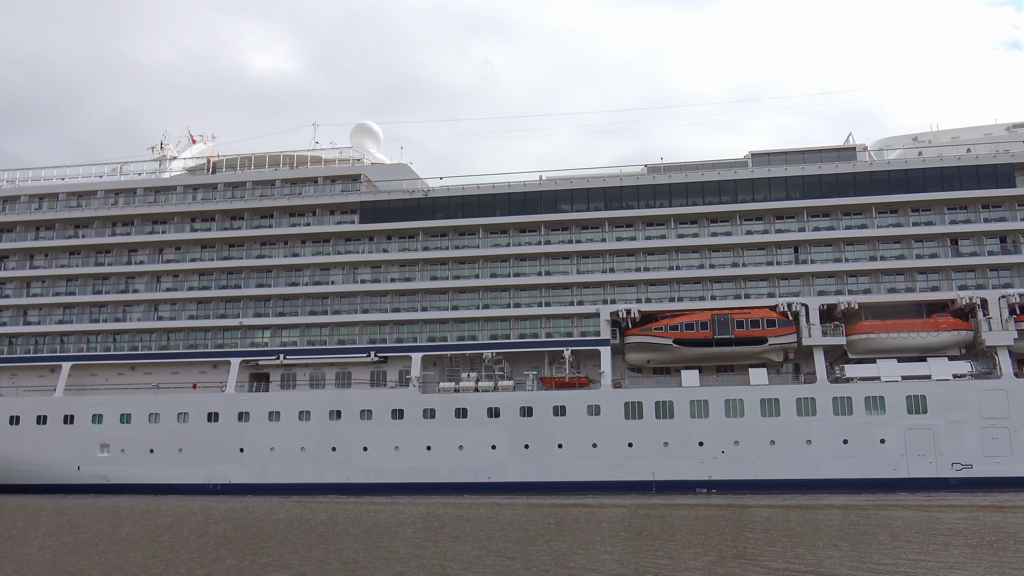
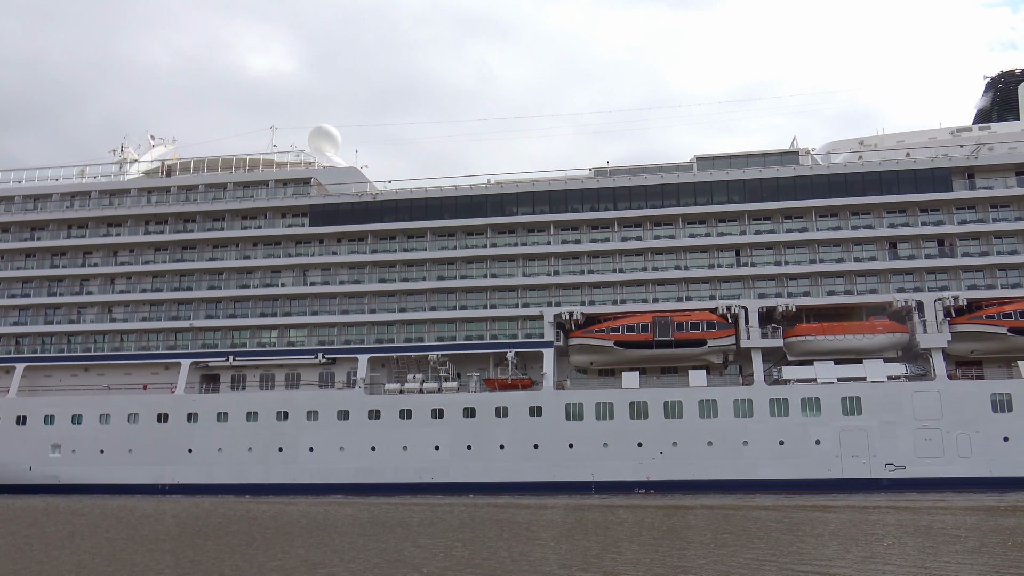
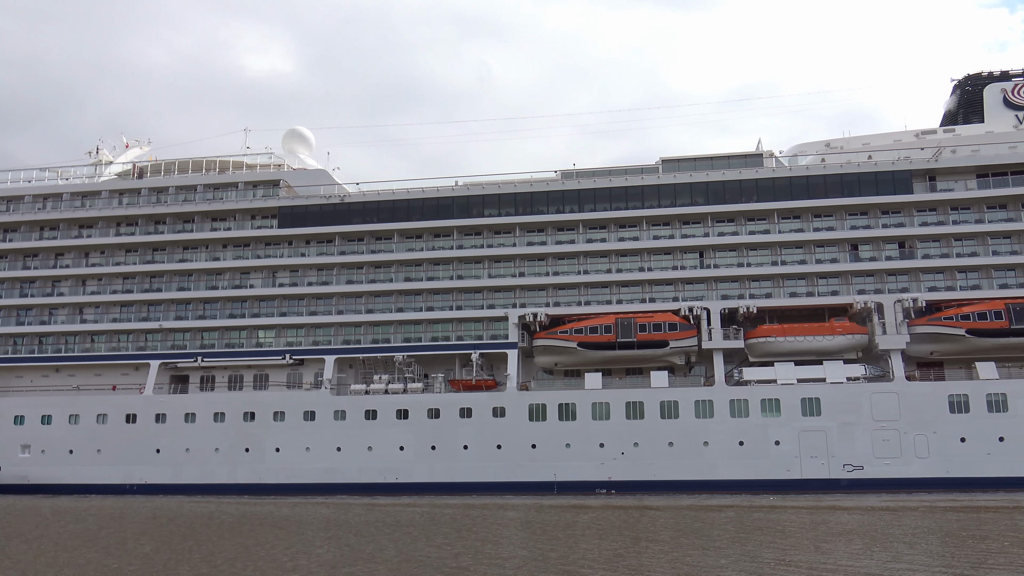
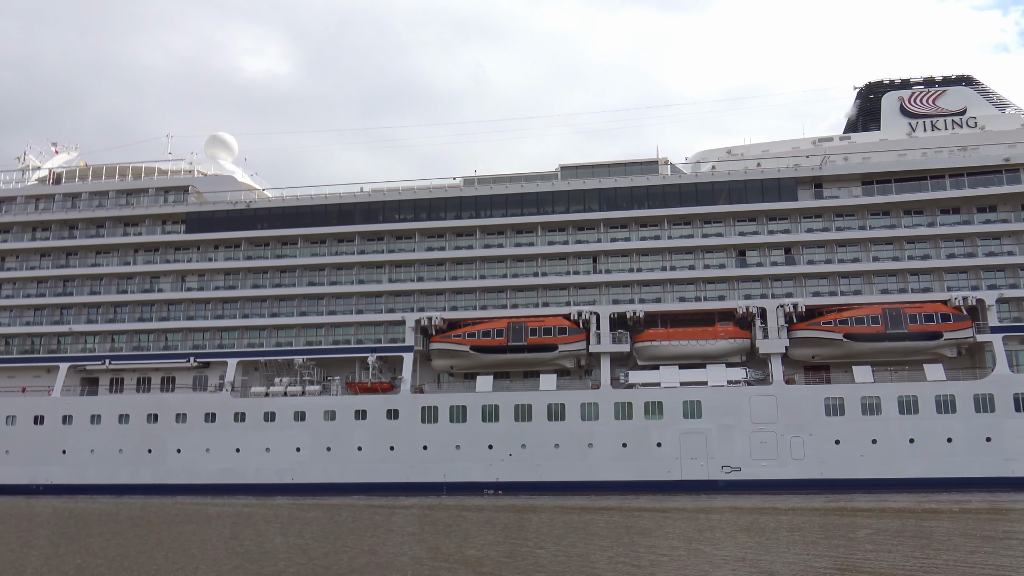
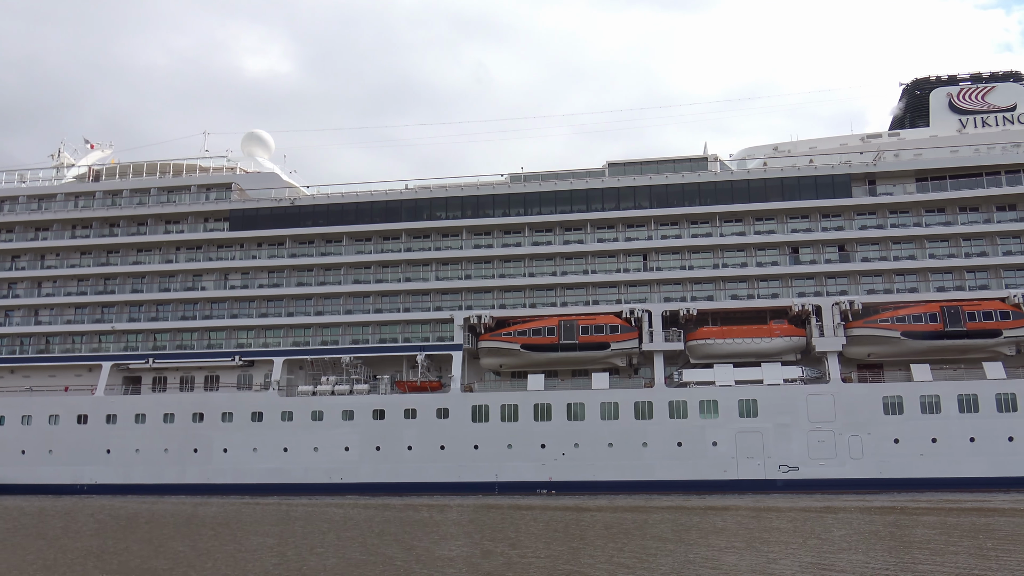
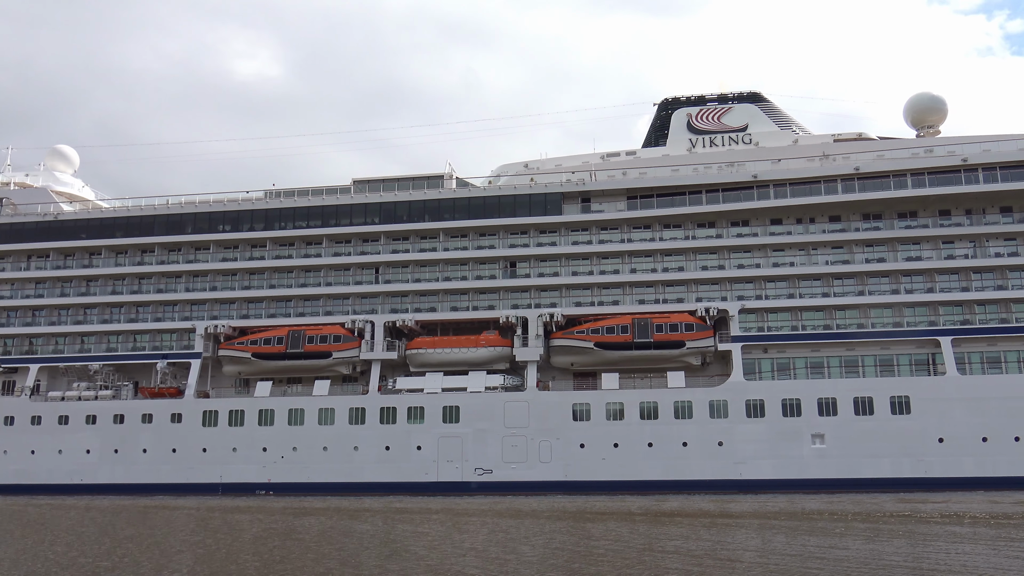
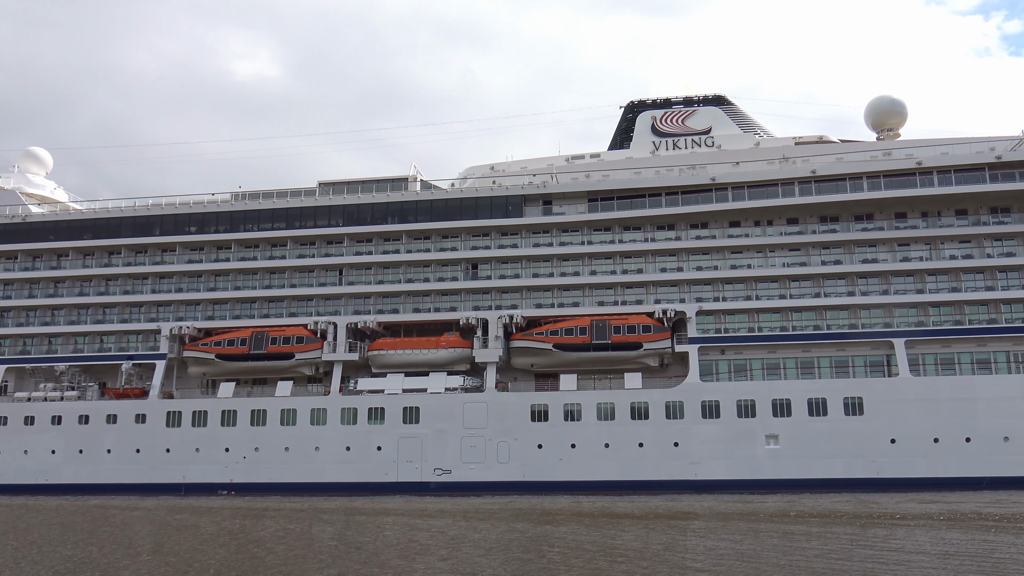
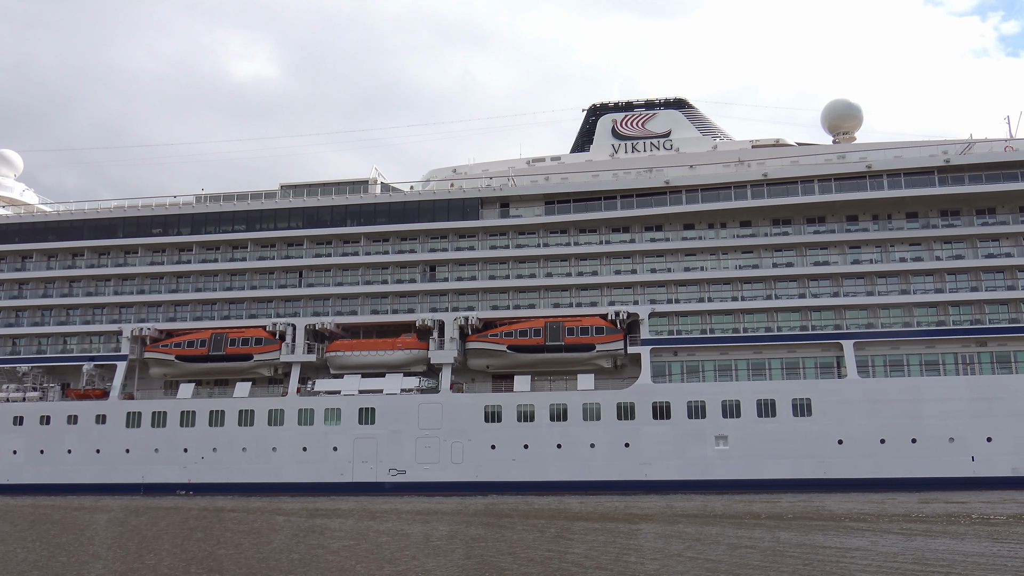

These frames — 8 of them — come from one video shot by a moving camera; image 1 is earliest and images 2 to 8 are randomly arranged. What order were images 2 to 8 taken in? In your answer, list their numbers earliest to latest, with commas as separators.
2, 3, 5, 4, 6, 7, 8
